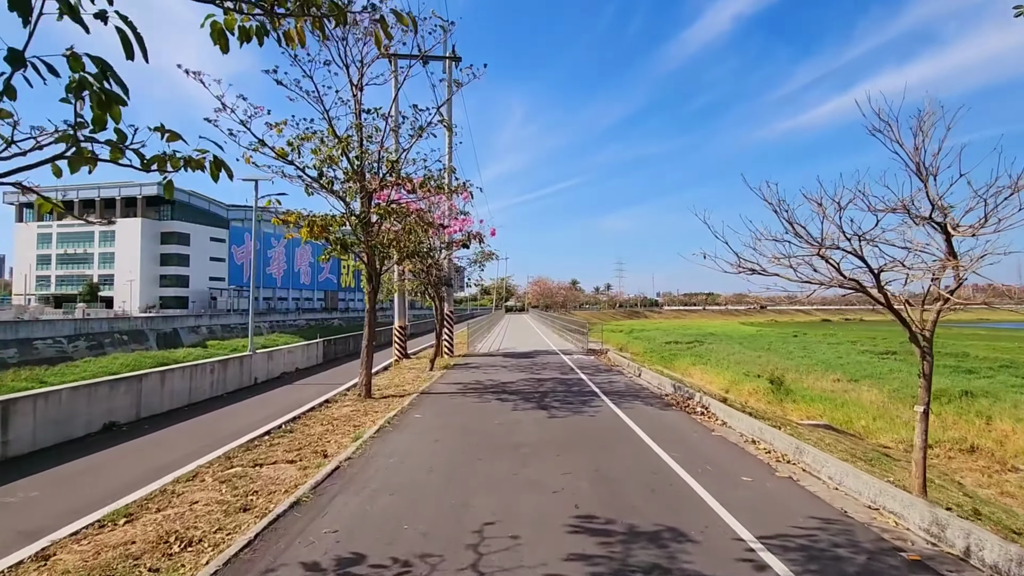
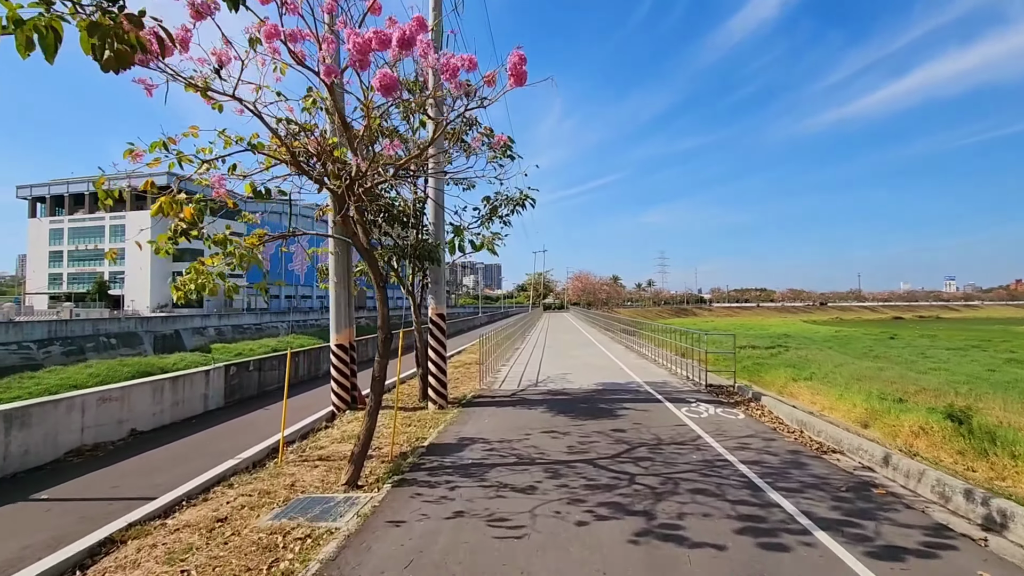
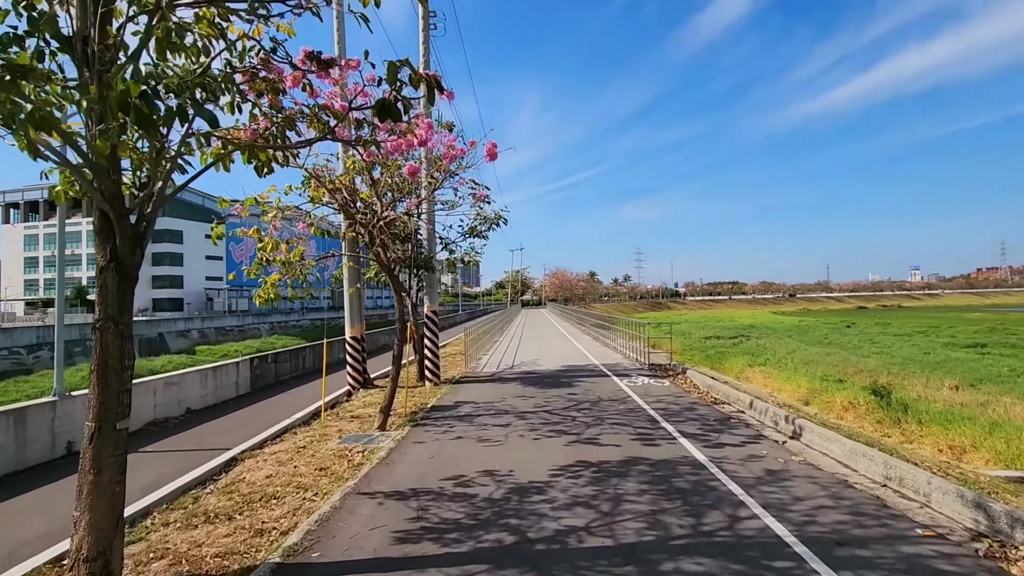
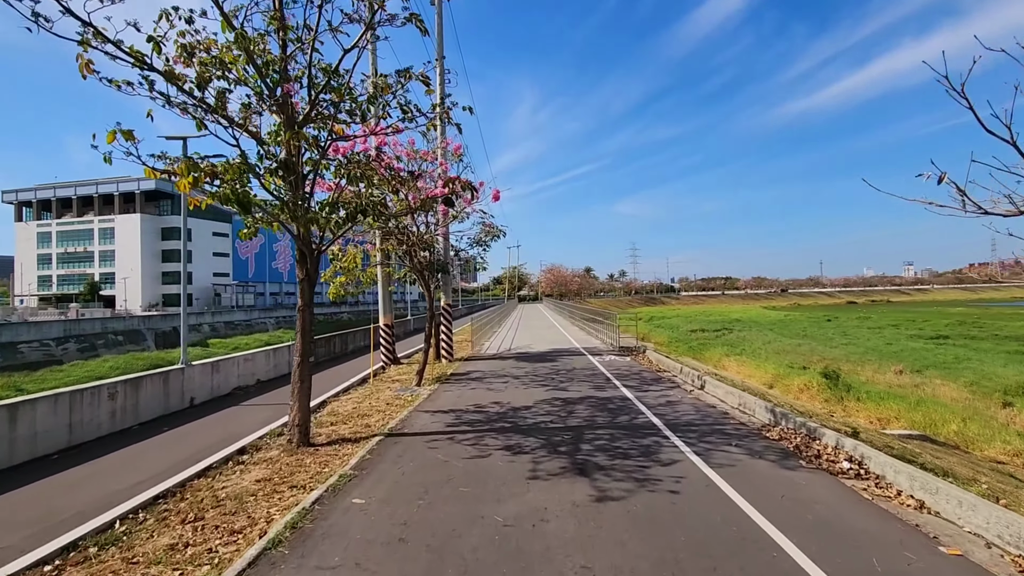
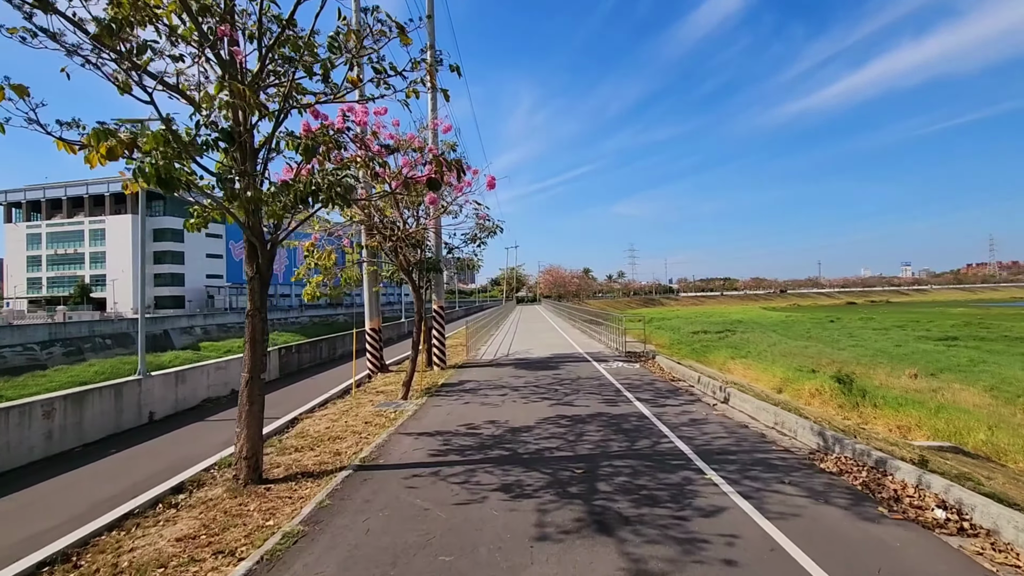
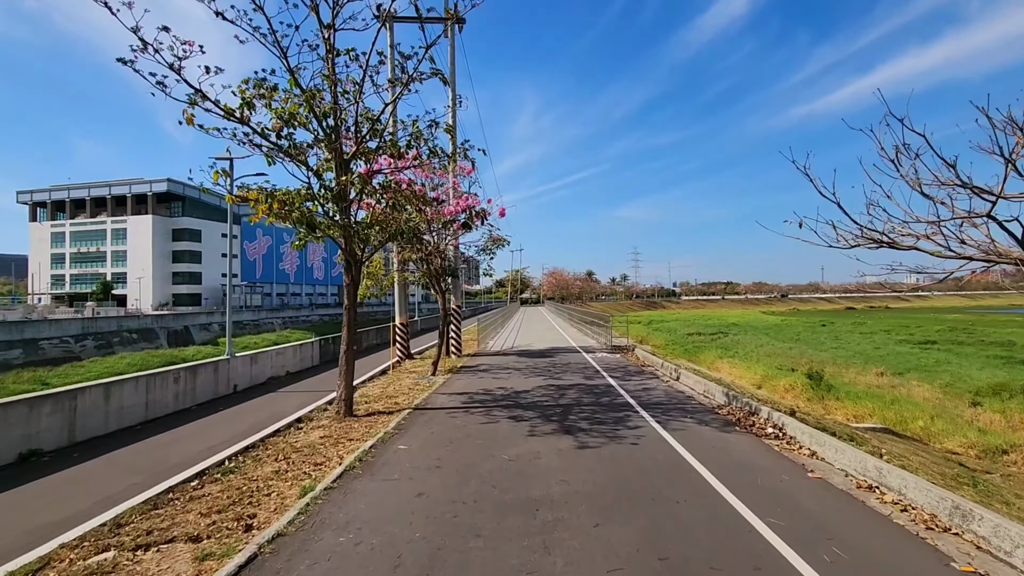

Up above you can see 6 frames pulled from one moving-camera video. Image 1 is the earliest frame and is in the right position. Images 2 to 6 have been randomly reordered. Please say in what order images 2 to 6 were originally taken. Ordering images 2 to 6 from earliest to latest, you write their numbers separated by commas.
6, 4, 5, 3, 2
